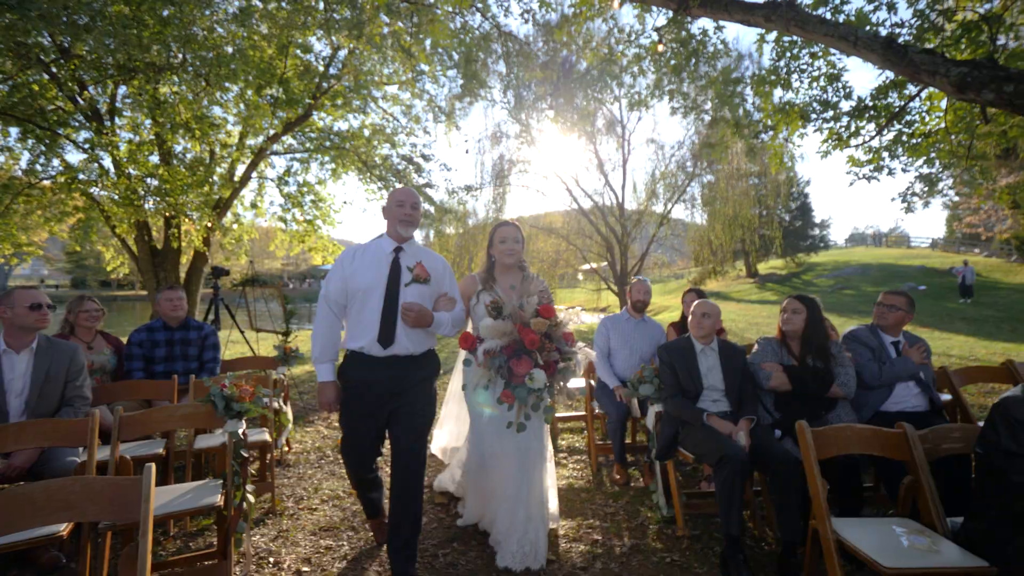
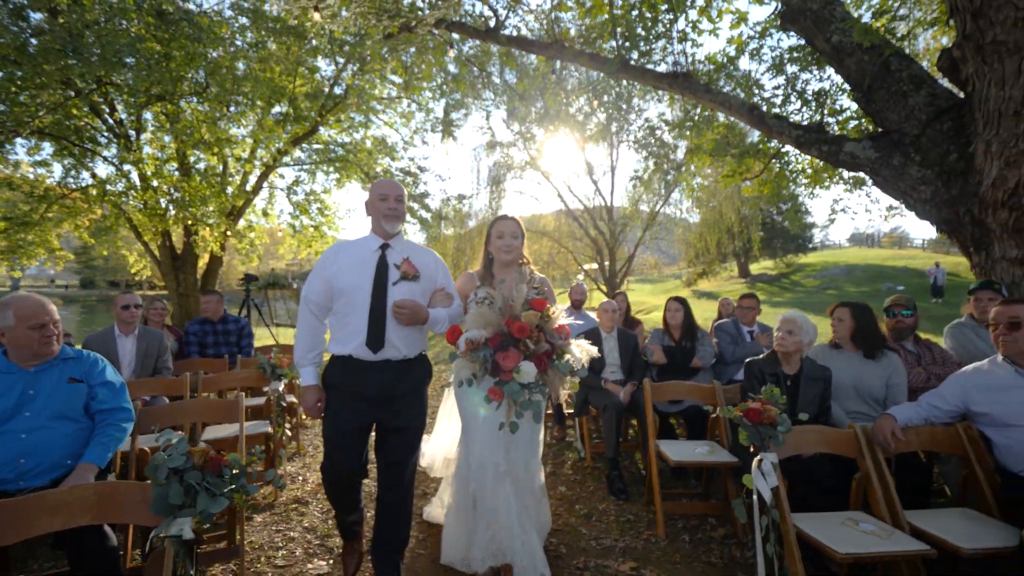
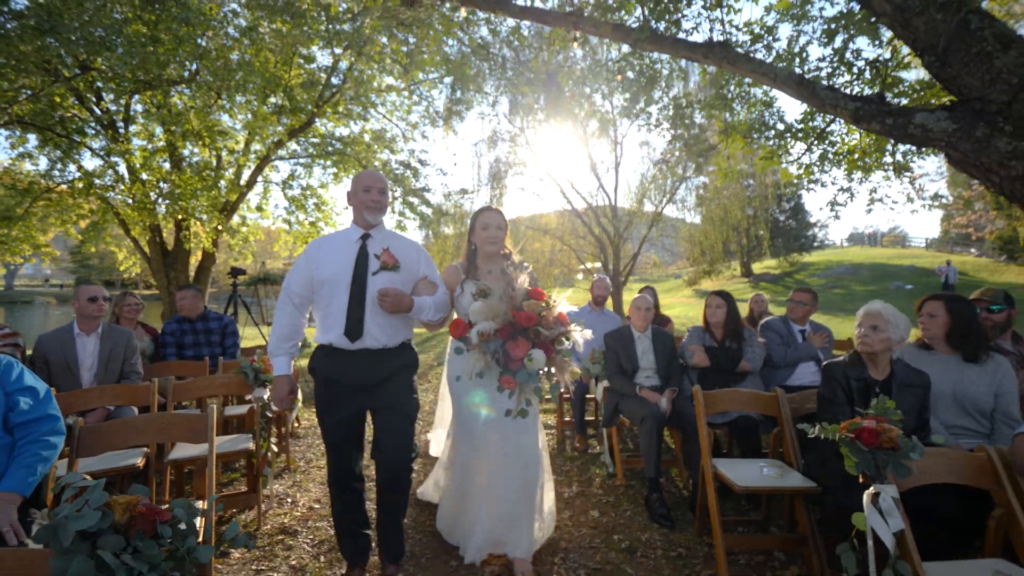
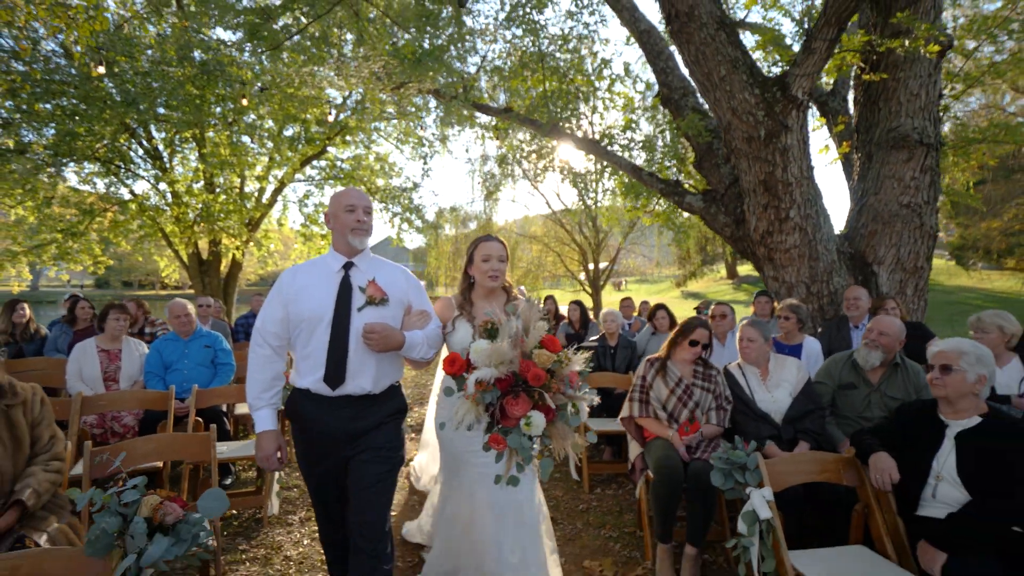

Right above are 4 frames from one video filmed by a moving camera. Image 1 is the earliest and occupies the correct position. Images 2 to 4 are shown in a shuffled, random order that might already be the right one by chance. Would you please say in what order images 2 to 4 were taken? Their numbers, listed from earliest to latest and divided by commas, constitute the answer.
3, 2, 4
